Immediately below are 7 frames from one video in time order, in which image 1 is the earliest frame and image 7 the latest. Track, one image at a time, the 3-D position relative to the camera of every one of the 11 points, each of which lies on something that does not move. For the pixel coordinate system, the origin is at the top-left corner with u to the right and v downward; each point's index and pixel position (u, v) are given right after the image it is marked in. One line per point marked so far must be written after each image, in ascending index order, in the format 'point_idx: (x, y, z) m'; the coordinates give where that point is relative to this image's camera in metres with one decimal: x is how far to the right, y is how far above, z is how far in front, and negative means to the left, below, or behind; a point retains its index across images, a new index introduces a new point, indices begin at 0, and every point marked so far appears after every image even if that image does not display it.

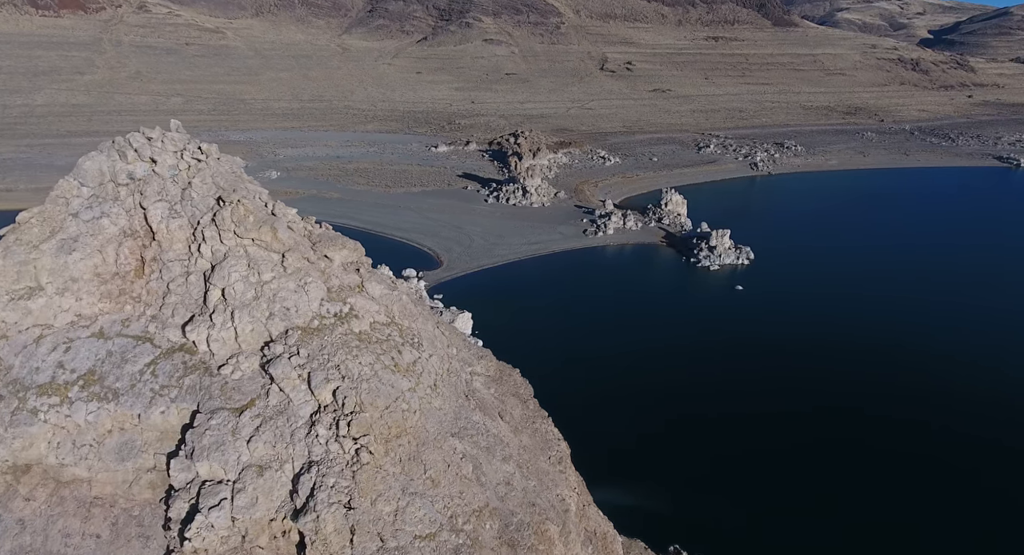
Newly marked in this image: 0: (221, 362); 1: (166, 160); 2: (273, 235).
0: (-6.6, -1.9, +14.5) m
1: (-8.5, +2.9, +15.8) m
2: (-5.6, +1.0, +15.2) m
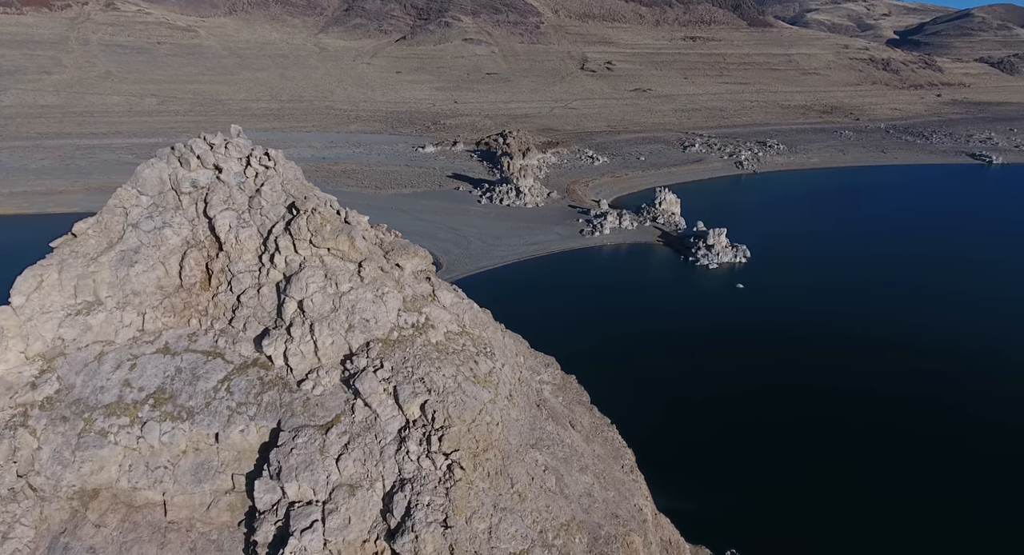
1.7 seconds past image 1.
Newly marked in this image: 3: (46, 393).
0: (-4.7, -2.2, +14.0) m
1: (-6.7, +2.6, +15.3) m
2: (-3.7, +0.8, +14.8) m
3: (-10.5, -2.6, +14.2) m
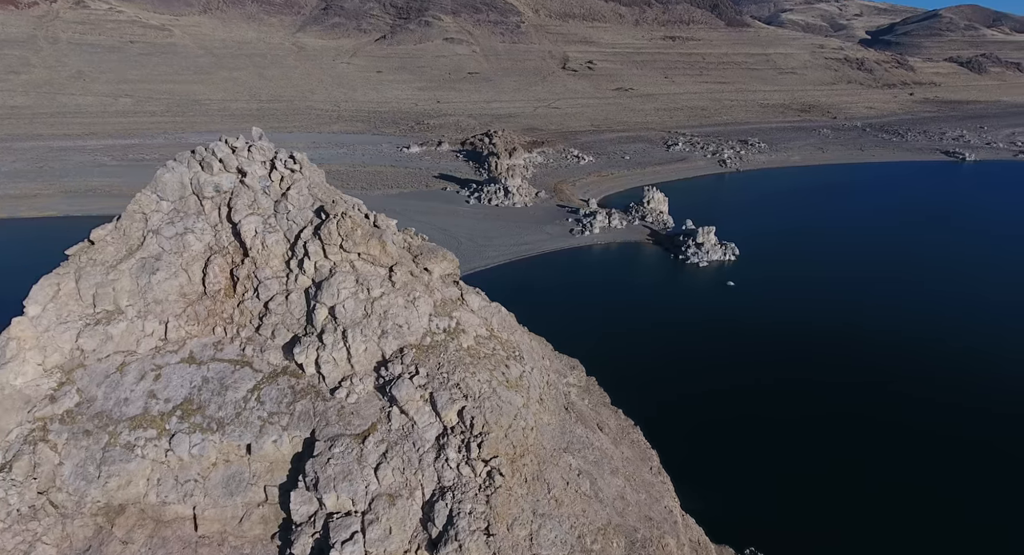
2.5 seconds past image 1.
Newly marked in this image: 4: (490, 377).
0: (-3.9, -2.3, +13.7) m
1: (-6.0, +2.5, +14.9) m
2: (-3.0, +0.7, +14.5) m
3: (-9.7, -2.8, +13.7) m
4: (-0.5, -2.2, +14.2) m
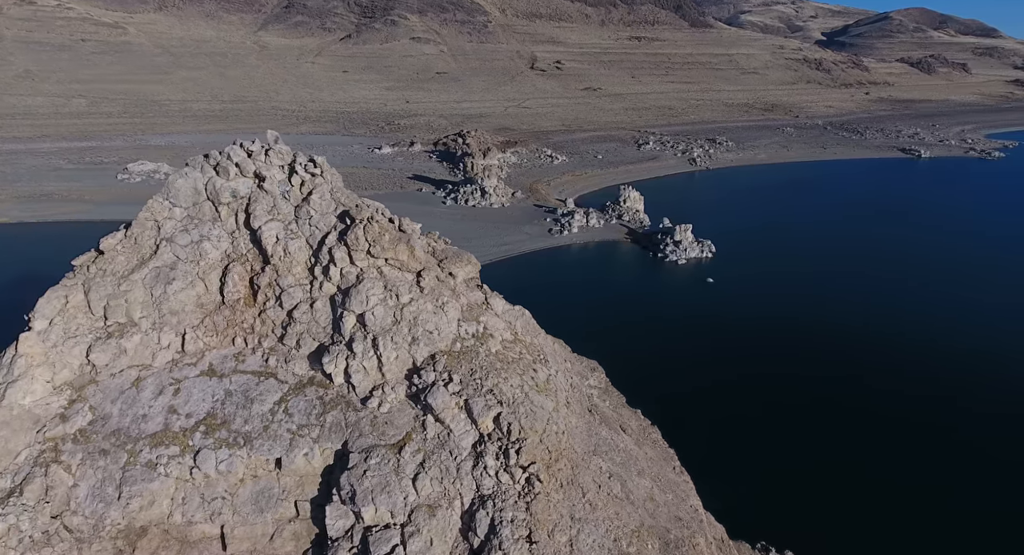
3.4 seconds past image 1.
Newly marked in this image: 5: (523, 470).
0: (-3.1, -2.5, +13.3) m
1: (-5.4, +2.3, +14.4) m
2: (-2.3, +0.5, +14.2) m
3: (-8.9, -3.0, +13.0) m
4: (+0.2, -2.3, +14.0) m
5: (+0.2, -3.9, +13.0) m
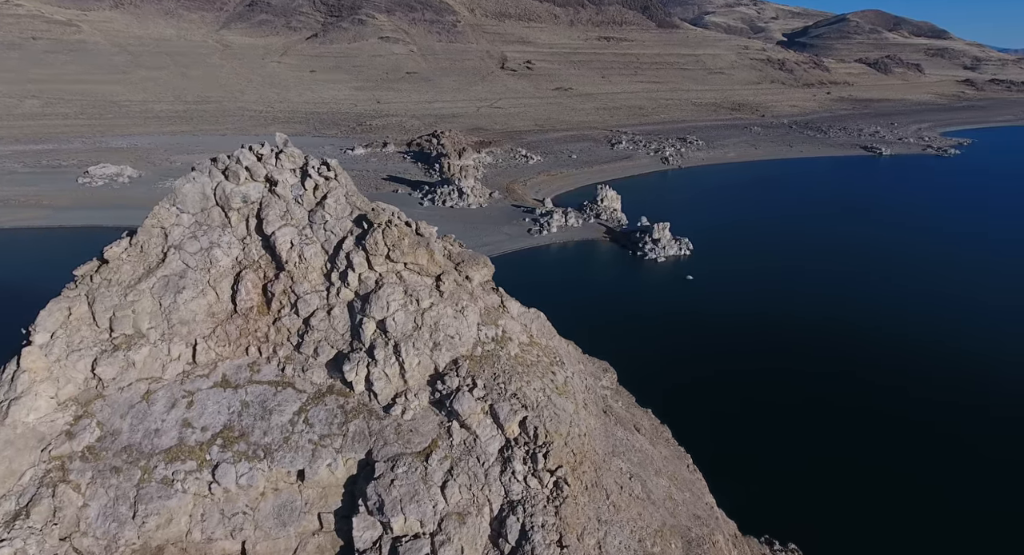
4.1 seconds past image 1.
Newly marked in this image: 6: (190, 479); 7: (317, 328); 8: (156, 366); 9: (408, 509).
0: (-2.6, -2.6, +13.1) m
1: (-5.0, +2.2, +14.0) m
2: (-1.9, +0.4, +13.9) m
3: (-8.3, -3.2, +12.4) m
4: (+0.7, -2.4, +13.9) m
5: (+0.8, -4.0, +12.9) m
6: (-6.2, -3.9, +12.1) m
7: (-4.1, -1.1, +13.4) m
8: (-7.4, -1.8, +13.1) m
9: (-2.0, -4.4, +12.0) m
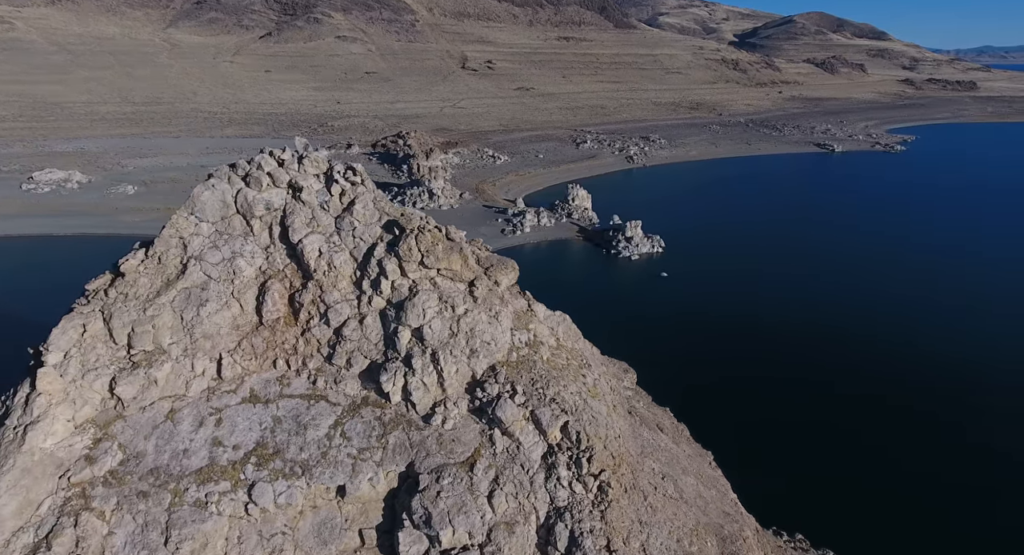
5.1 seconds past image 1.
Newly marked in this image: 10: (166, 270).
0: (-1.8, -2.7, +12.7) m
1: (-4.3, +2.0, +13.5) m
2: (-1.2, +0.3, +13.6) m
3: (-7.4, -3.5, +11.7) m
4: (+1.4, -2.4, +13.8) m
5: (+1.7, -4.0, +12.7) m
6: (-5.2, -4.1, +11.6) m
7: (-3.3, -1.2, +13.0) m
8: (-6.5, -2.0, +12.4) m
9: (-1.0, -4.5, +11.7) m
10: (-7.0, +0.2, +12.8) m
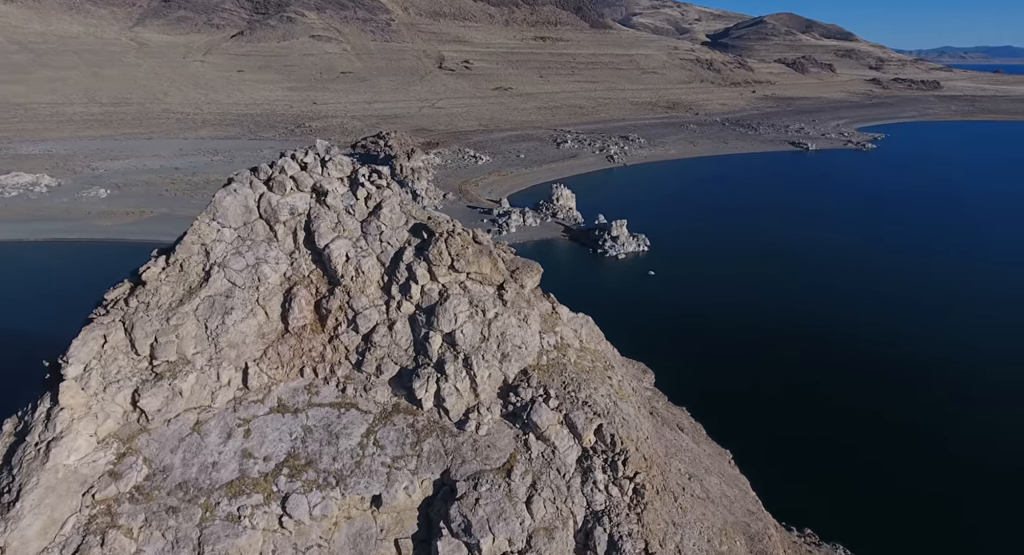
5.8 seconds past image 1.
0: (-1.1, -2.8, +12.5) m
1: (-3.7, +1.9, +13.2) m
2: (-0.6, +0.3, +13.5) m
3: (-6.7, -3.6, +11.2) m
4: (+2.1, -2.4, +13.7) m
5: (+2.3, -4.1, +12.7) m
6: (-4.5, -4.2, +11.2) m
7: (-2.7, -1.3, +12.7) m
8: (-5.9, -2.2, +12.1) m
9: (-0.3, -4.6, +11.6) m
10: (-6.3, 0.0, +12.4) m
